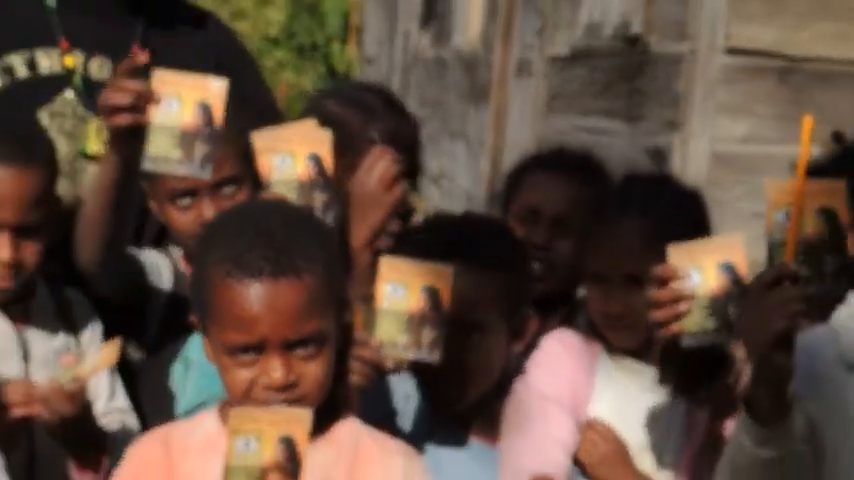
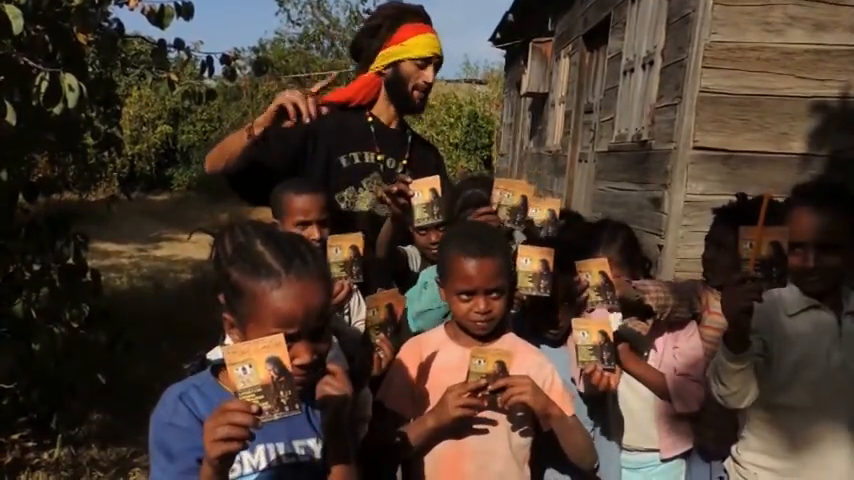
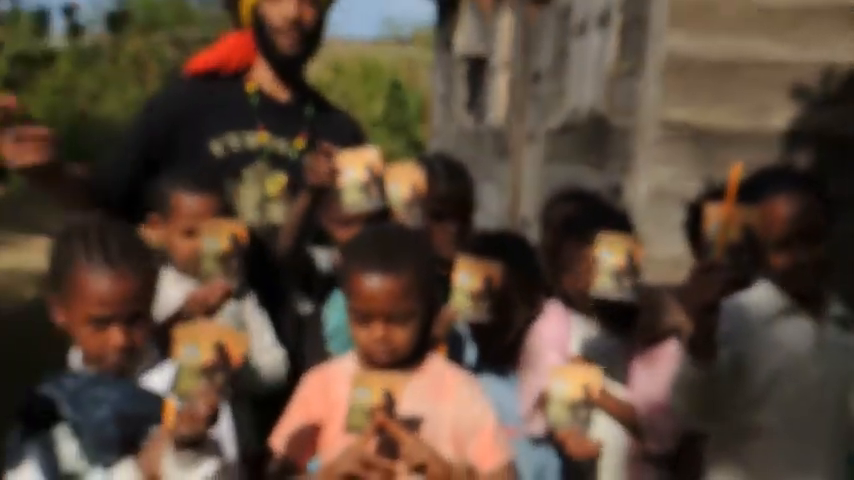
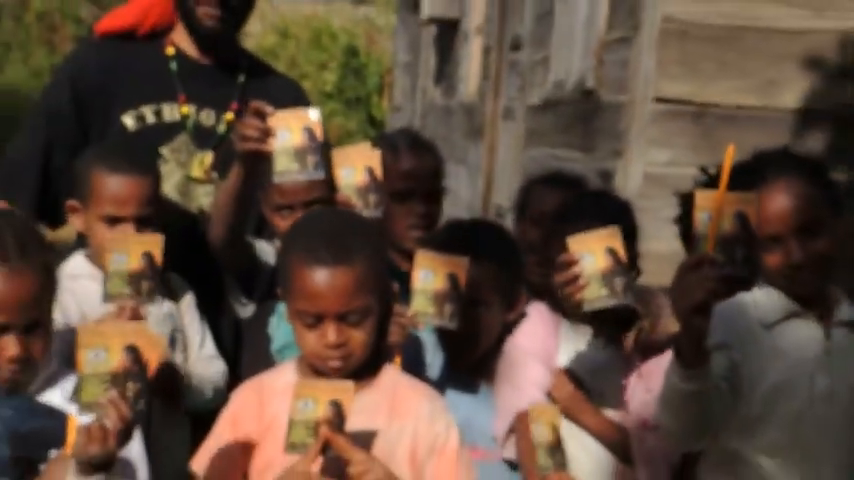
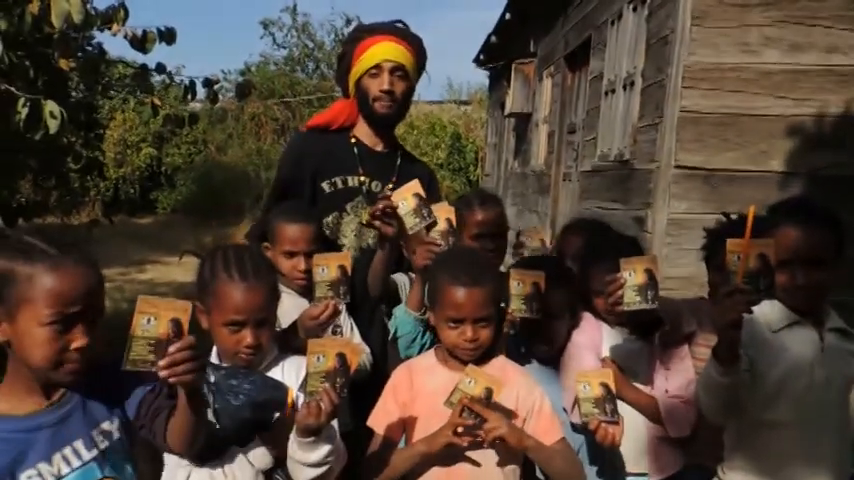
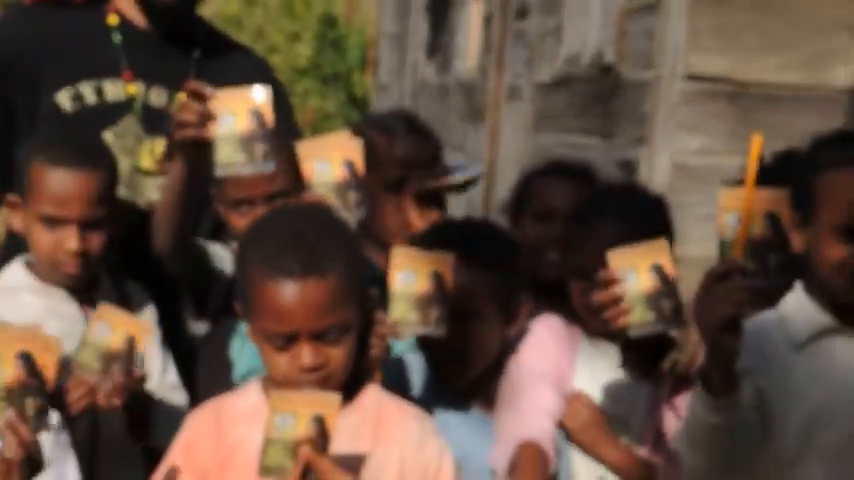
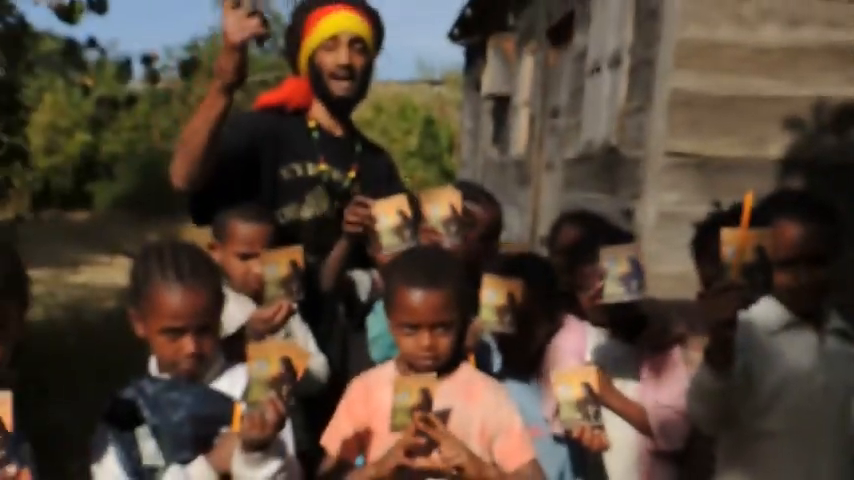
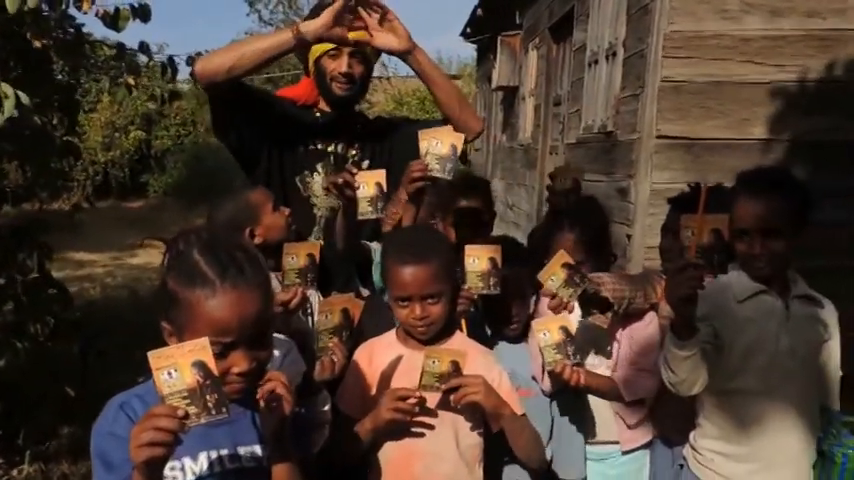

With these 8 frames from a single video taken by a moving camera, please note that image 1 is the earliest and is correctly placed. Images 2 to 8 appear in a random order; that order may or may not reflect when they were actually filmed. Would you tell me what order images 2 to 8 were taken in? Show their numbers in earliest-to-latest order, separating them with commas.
6, 4, 3, 7, 5, 2, 8
